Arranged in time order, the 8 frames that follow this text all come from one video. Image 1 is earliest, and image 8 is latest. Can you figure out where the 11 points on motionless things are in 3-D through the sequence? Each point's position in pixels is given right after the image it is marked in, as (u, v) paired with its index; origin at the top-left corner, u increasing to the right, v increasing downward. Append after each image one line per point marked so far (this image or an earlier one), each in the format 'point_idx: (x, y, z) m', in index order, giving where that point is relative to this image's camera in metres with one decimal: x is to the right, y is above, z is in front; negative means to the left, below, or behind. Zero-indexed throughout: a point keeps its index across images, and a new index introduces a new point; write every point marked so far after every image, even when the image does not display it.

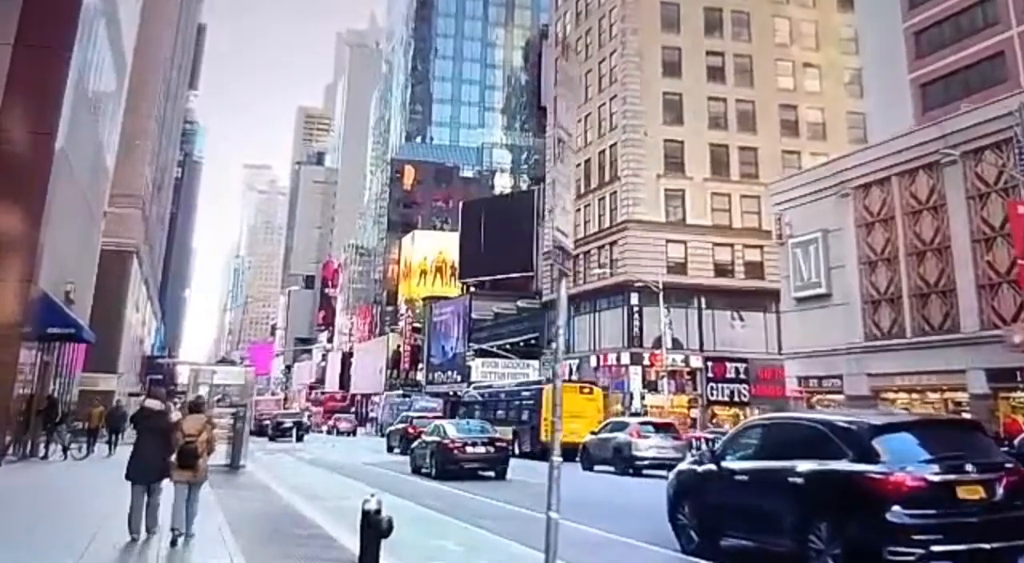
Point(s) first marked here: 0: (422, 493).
0: (-1.7, -4.0, +20.2) m
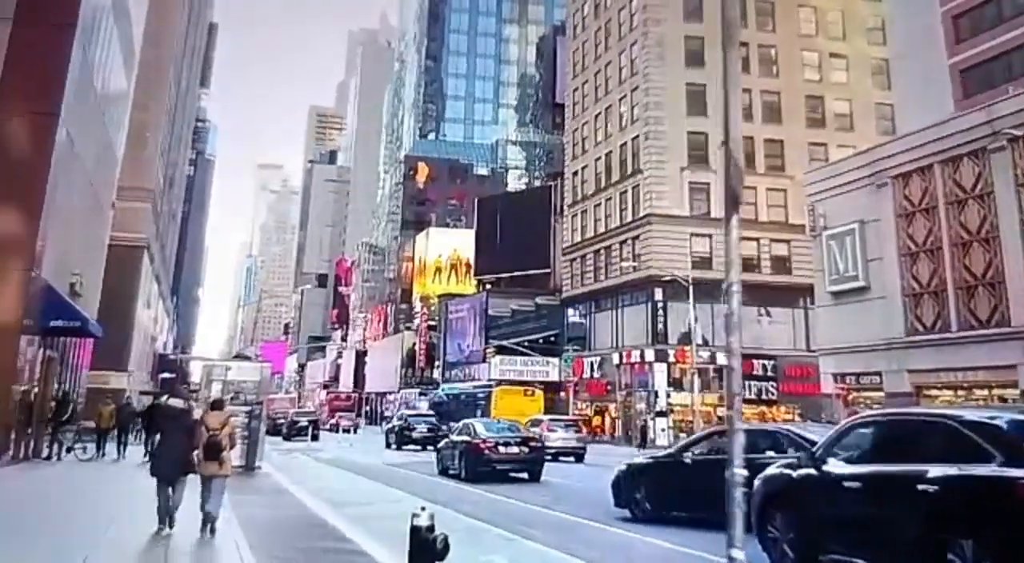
0: (-1.1, -3.8, +18.8) m
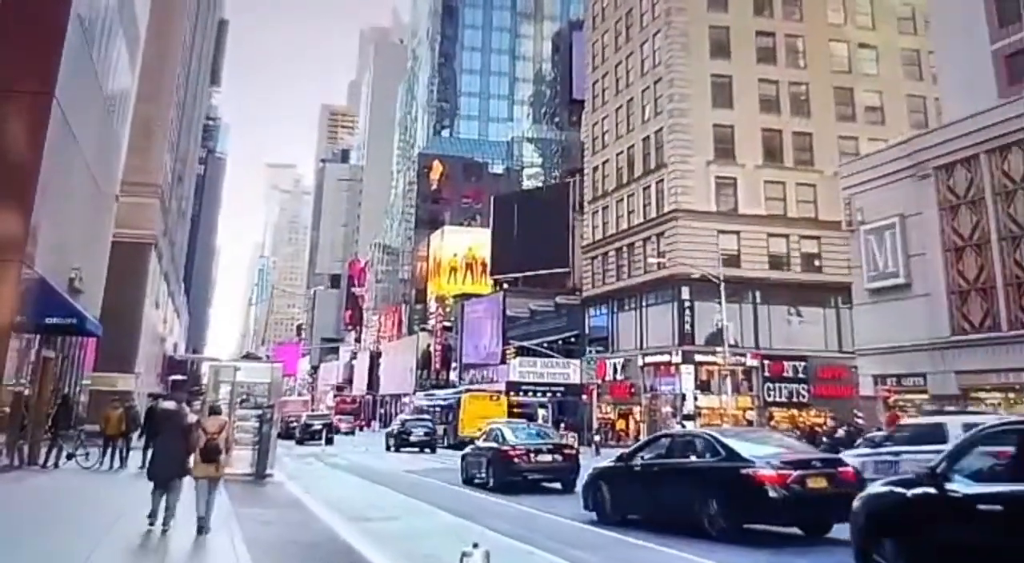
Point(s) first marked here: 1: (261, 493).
0: (-0.5, -3.6, +17.2) m
1: (-4.4, -3.7, +18.7) m
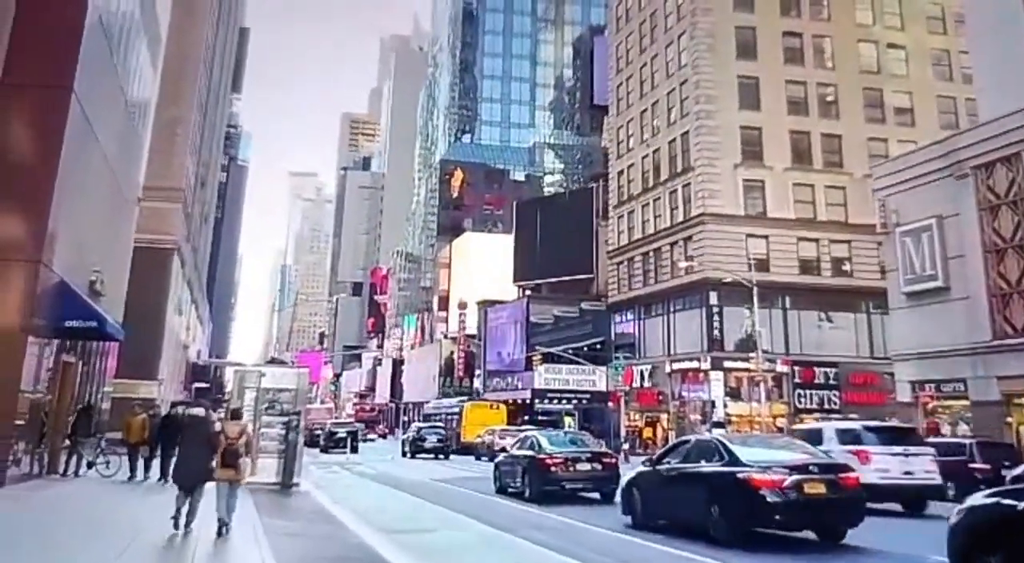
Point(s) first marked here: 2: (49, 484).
0: (0.0, -3.6, +16.5) m
1: (-3.8, -3.7, +18.1) m
2: (-7.9, -3.5, +18.4) m
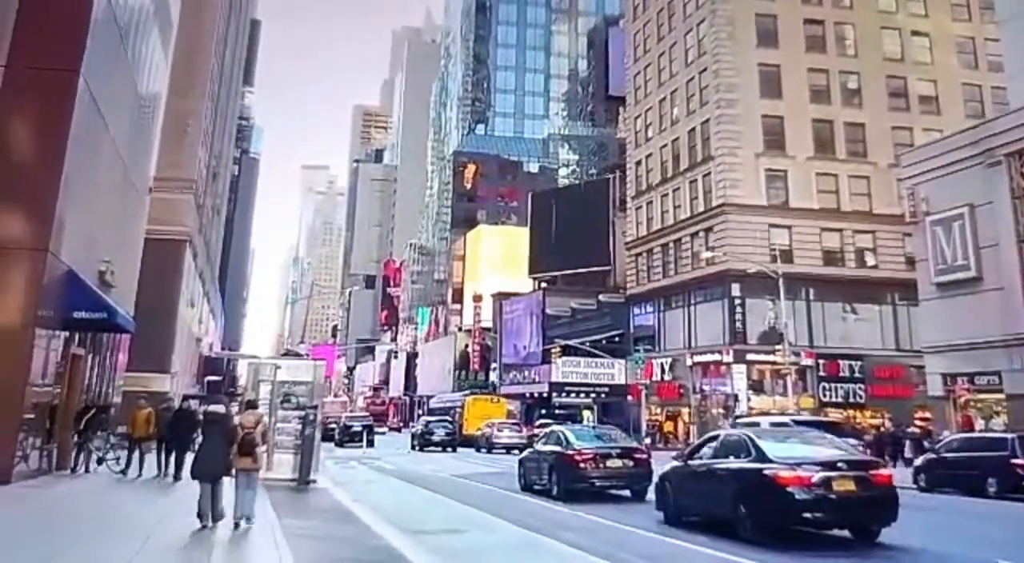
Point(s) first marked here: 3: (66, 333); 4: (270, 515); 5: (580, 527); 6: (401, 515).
0: (+0.5, -3.5, +15.7) m
1: (-3.3, -3.5, +17.4) m
2: (-7.5, -3.3, +17.6) m
3: (-8.2, -0.9, +19.7) m
4: (-3.5, -3.2, +15.1) m
5: (+0.9, -3.4, +14.8) m
6: (-1.6, -3.4, +15.4) m
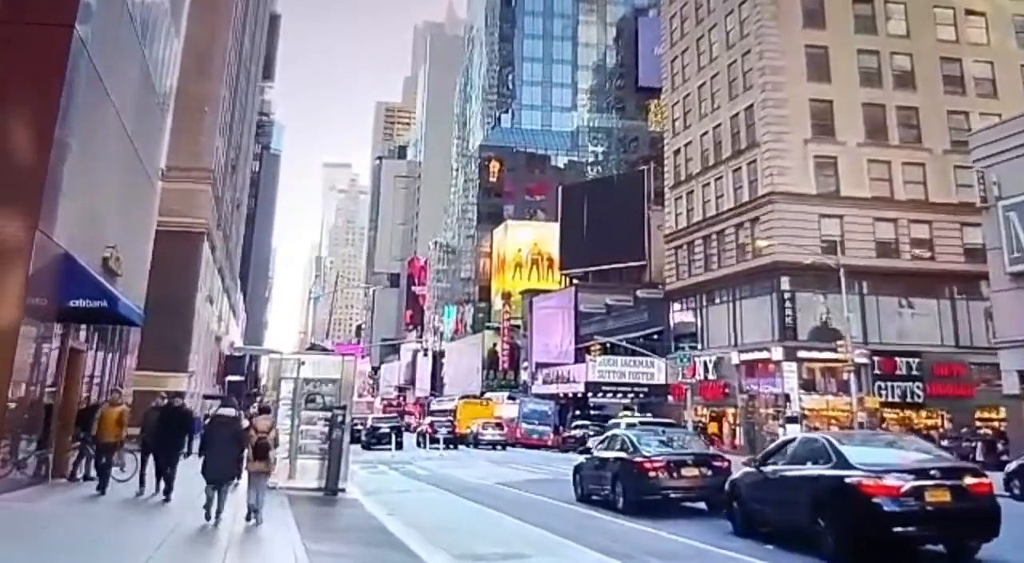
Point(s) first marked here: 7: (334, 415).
0: (+1.3, -3.2, +13.4) m
1: (-2.5, -3.3, +15.1) m
2: (-6.6, -3.1, +15.5) m
3: (-7.3, -0.7, +17.6) m
4: (-2.7, -3.0, +12.8) m
5: (+1.7, -3.1, +12.5) m
6: (-0.8, -3.1, +13.1) m
7: (-3.1, -2.3, +18.8) m
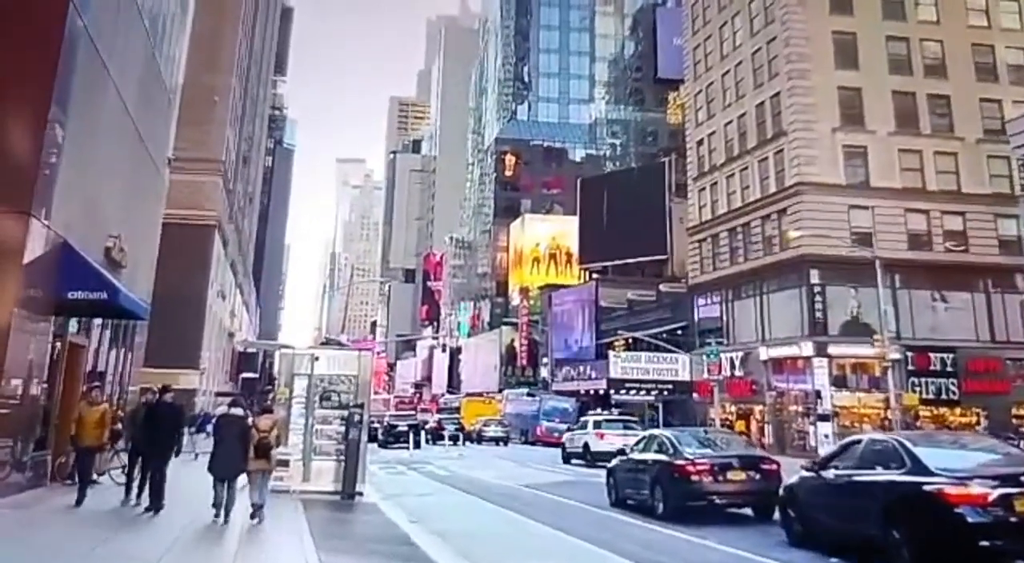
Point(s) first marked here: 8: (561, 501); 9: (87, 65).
0: (+1.7, -3.0, +12.2) m
1: (-2.1, -3.1, +14.0) m
2: (-6.2, -2.9, +14.4) m
3: (-6.9, -0.6, +16.5) m
4: (-2.3, -2.8, +11.7) m
5: (+2.1, -3.0, +11.3) m
6: (-0.4, -2.9, +12.0) m
7: (-2.7, -2.2, +17.7) m
8: (+0.7, -3.5, +17.2) m
9: (-6.2, +3.2, +15.8) m
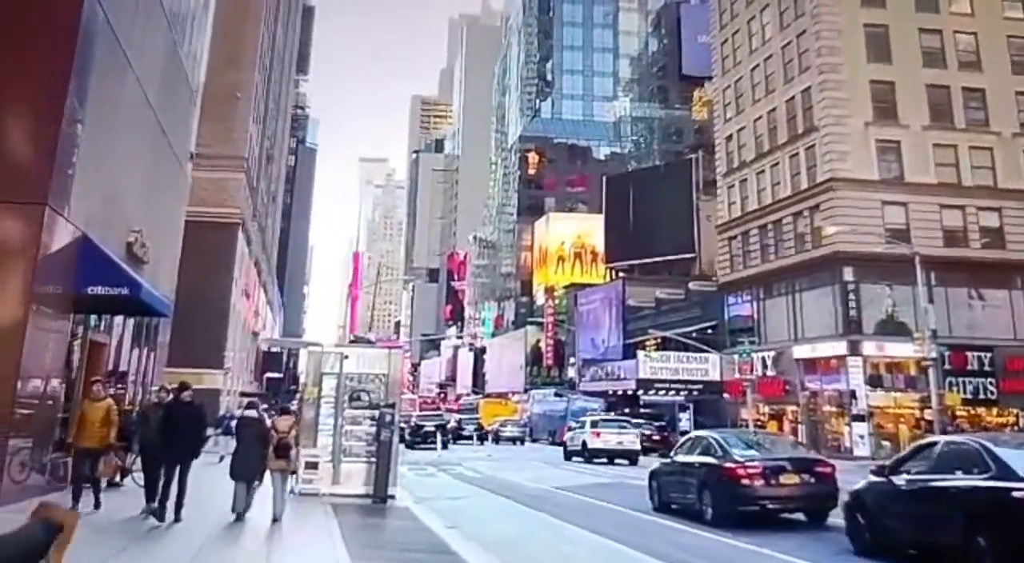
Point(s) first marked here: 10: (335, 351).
0: (+2.1, -3.0, +11.6) m
1: (-1.6, -3.1, +13.5) m
2: (-5.7, -2.9, +14.0) m
3: (-6.4, -0.5, +16.1) m
4: (-1.8, -2.8, +11.2) m
5: (+2.5, -2.9, +10.7) m
6: (0.0, -2.9, +11.4) m
7: (-2.1, -2.1, +17.2) m
8: (+1.3, -3.5, +16.6) m
9: (-5.7, +3.2, +15.3) m
10: (-3.0, -1.2, +18.1) m
